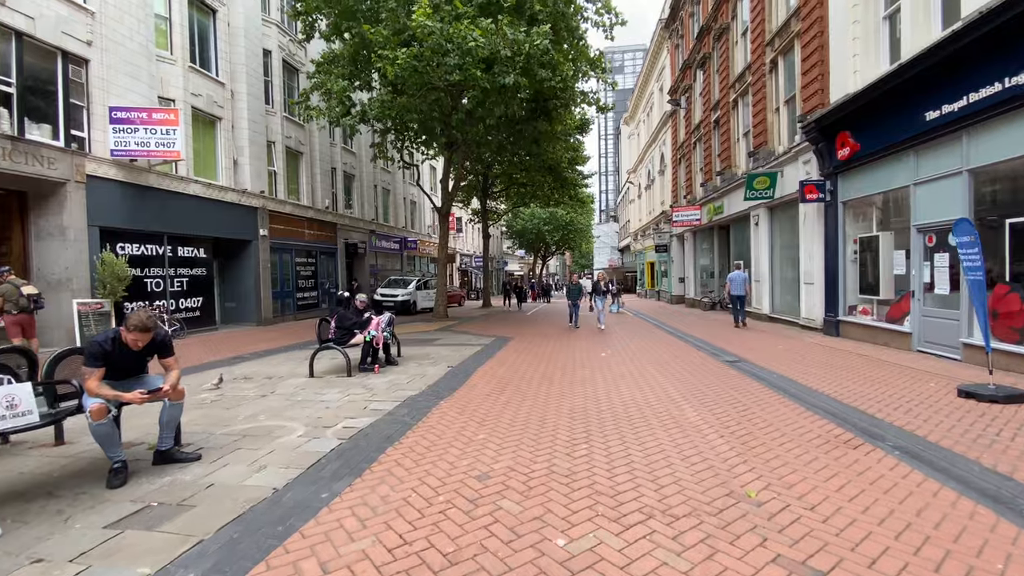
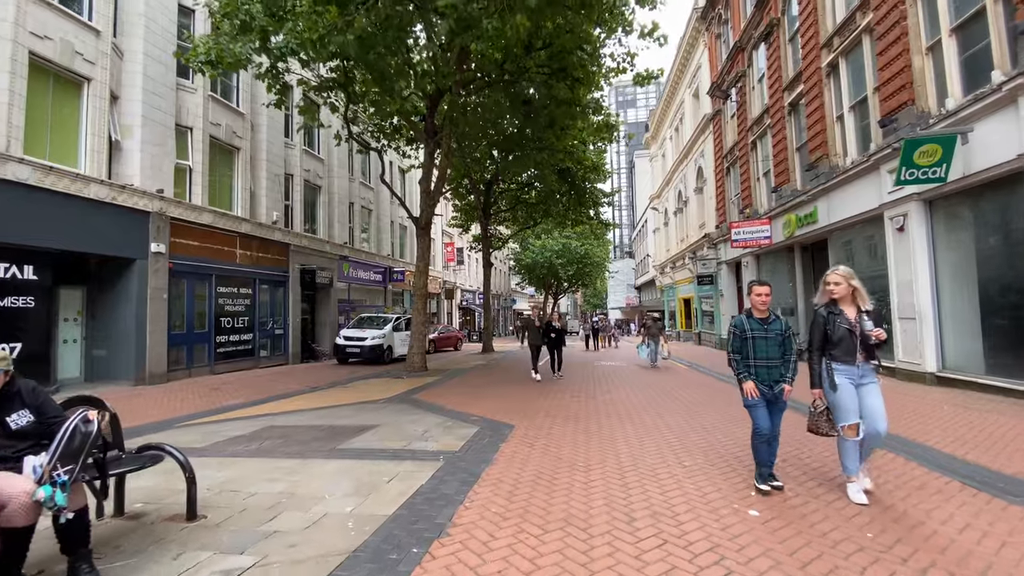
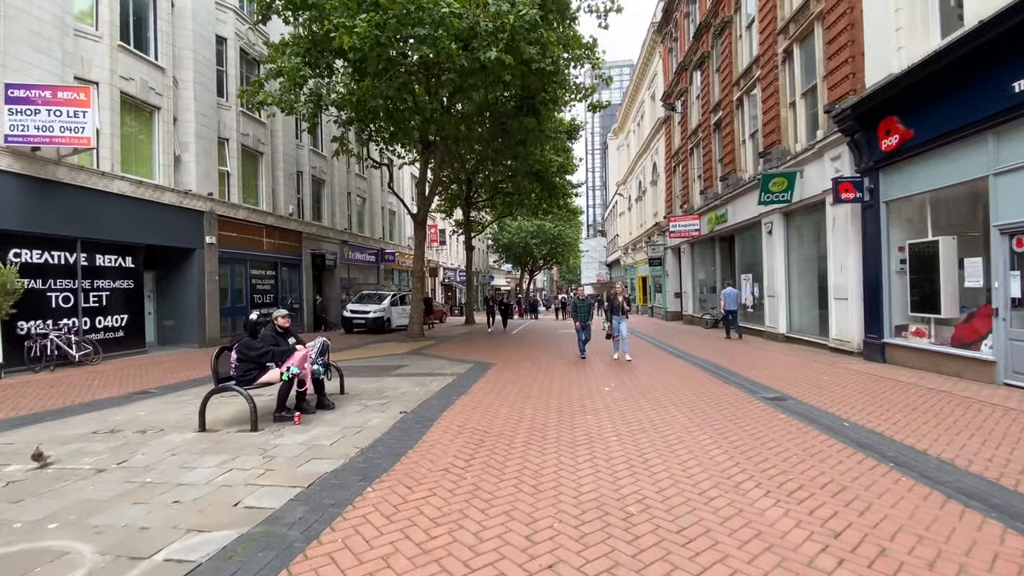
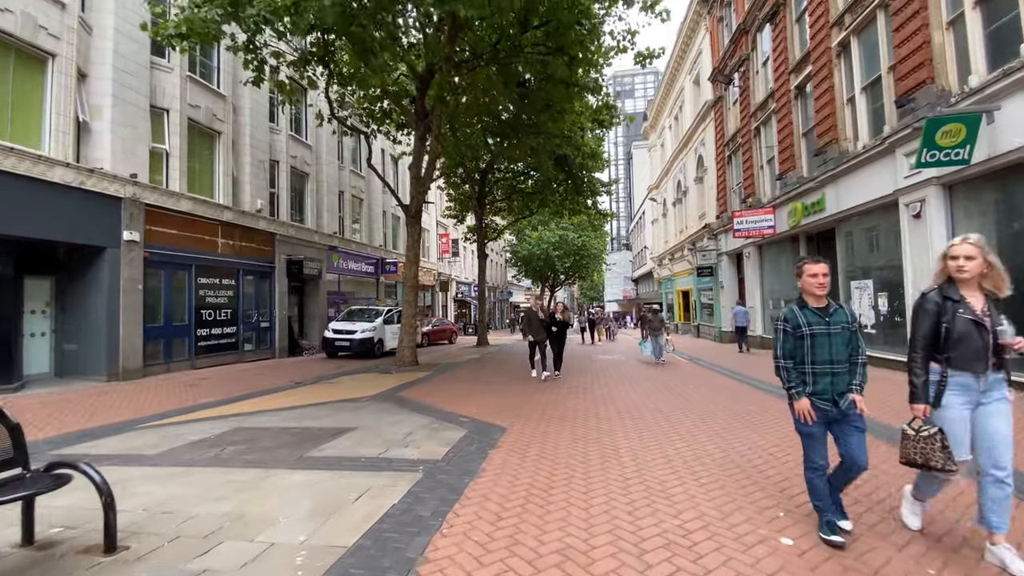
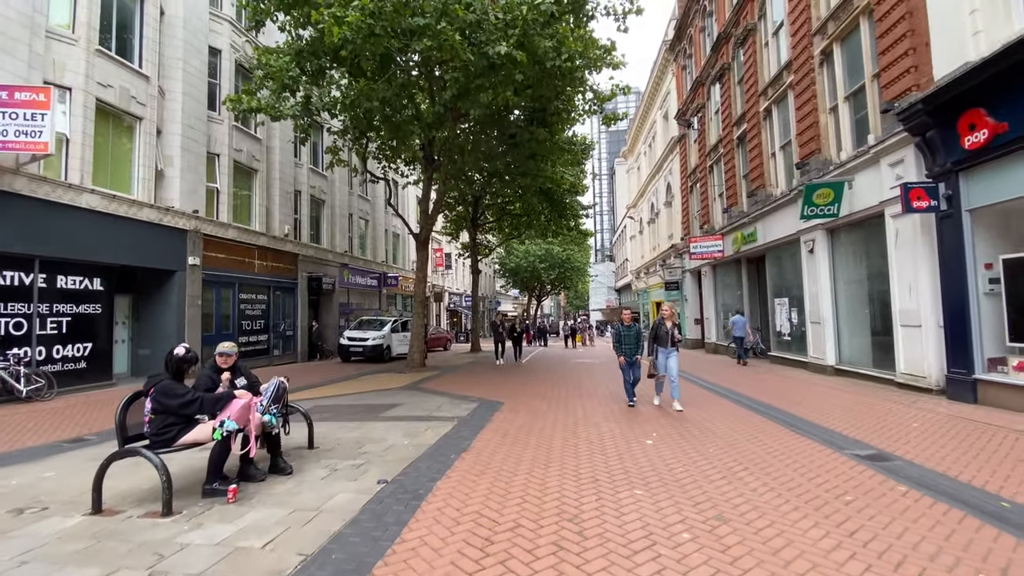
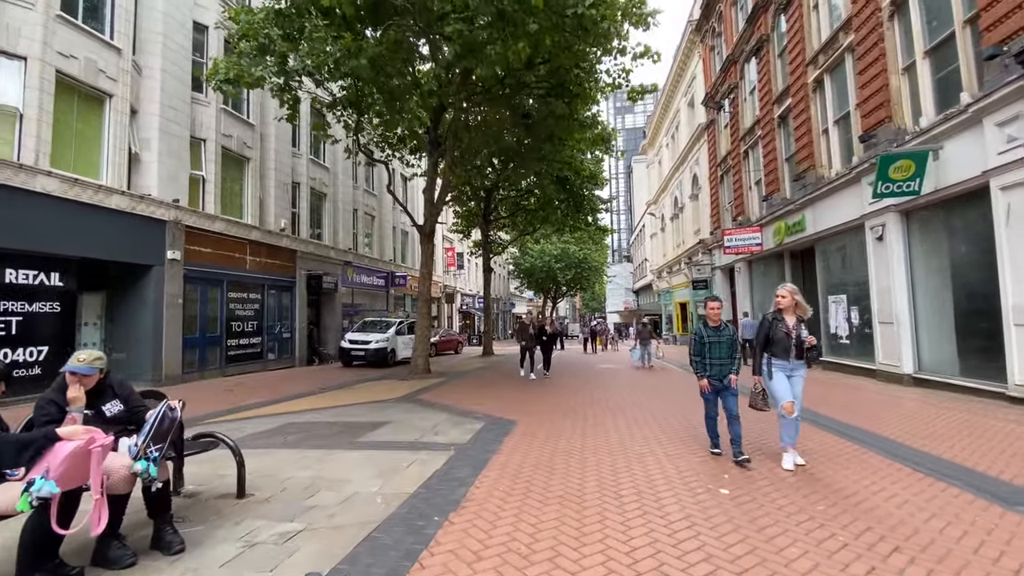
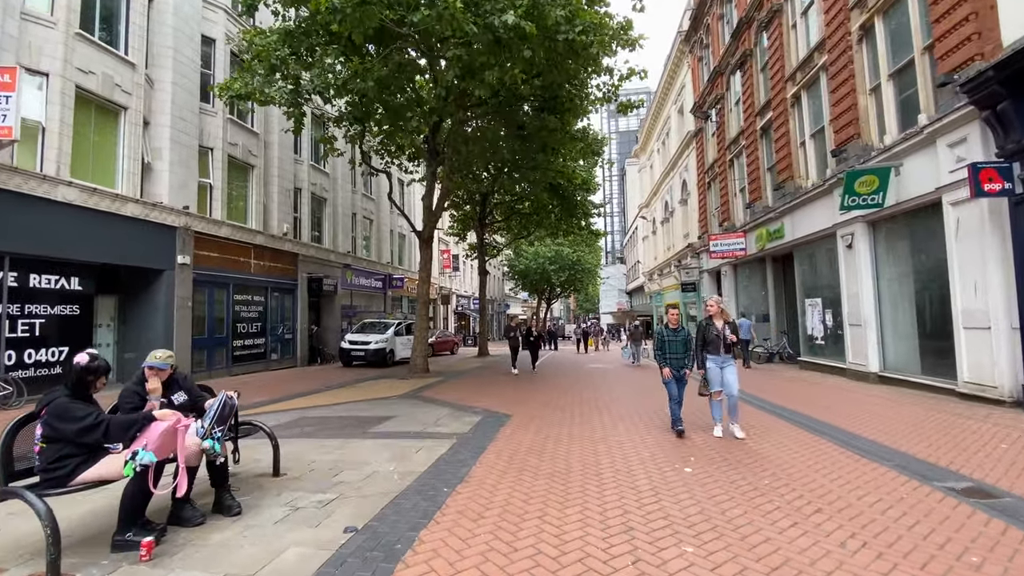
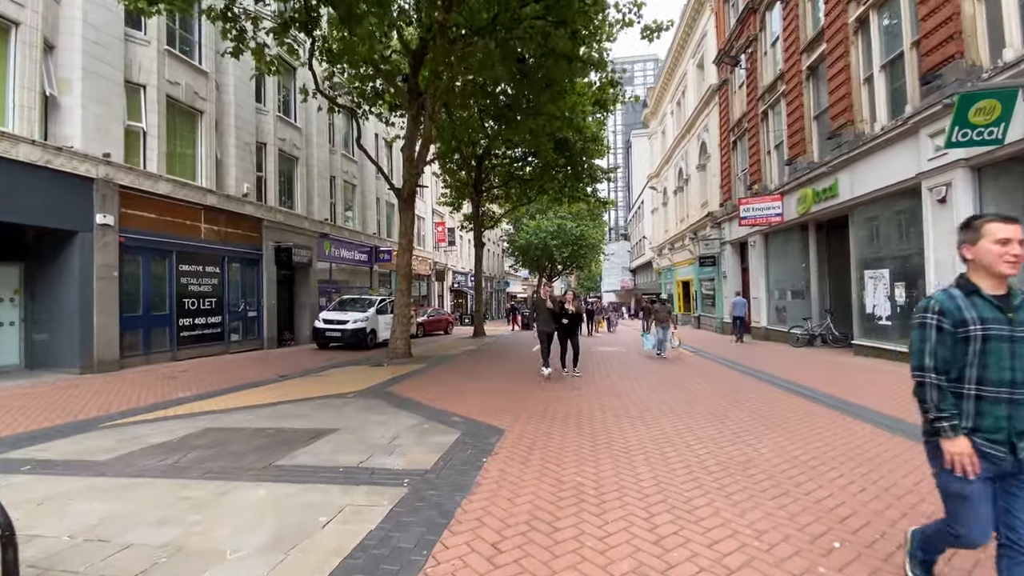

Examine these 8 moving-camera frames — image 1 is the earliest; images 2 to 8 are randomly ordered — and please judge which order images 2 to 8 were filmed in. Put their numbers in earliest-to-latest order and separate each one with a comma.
3, 5, 7, 6, 2, 4, 8
